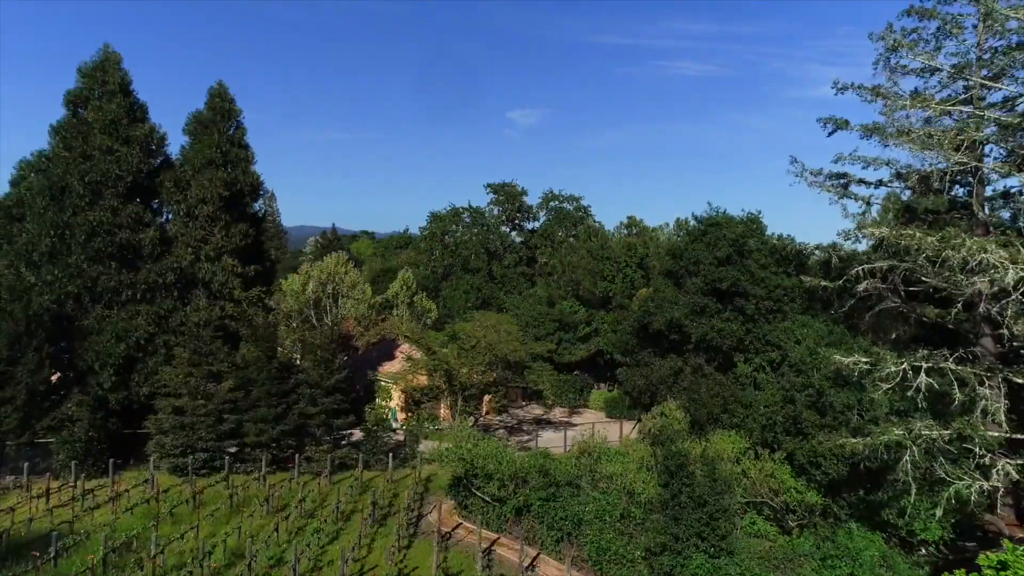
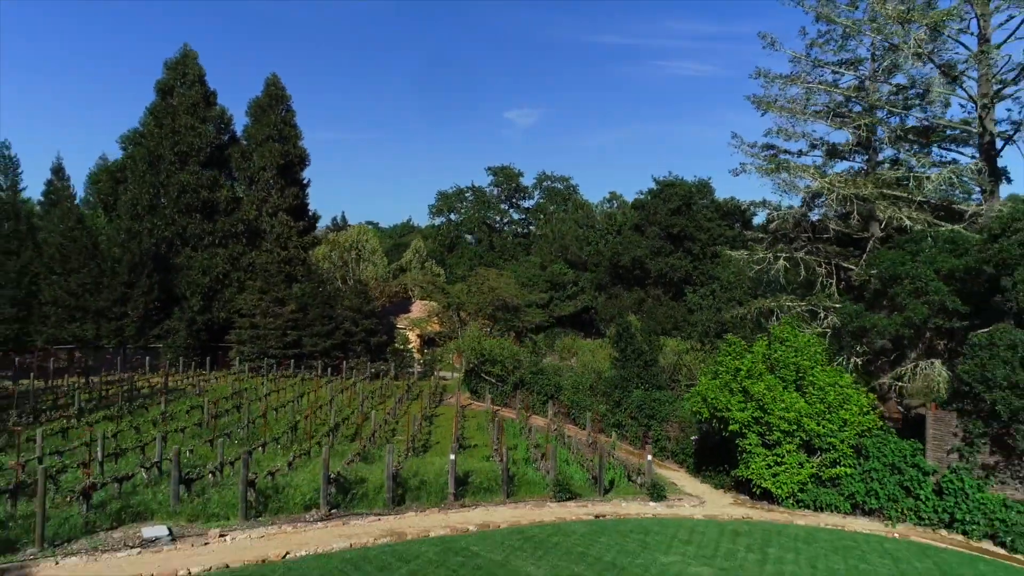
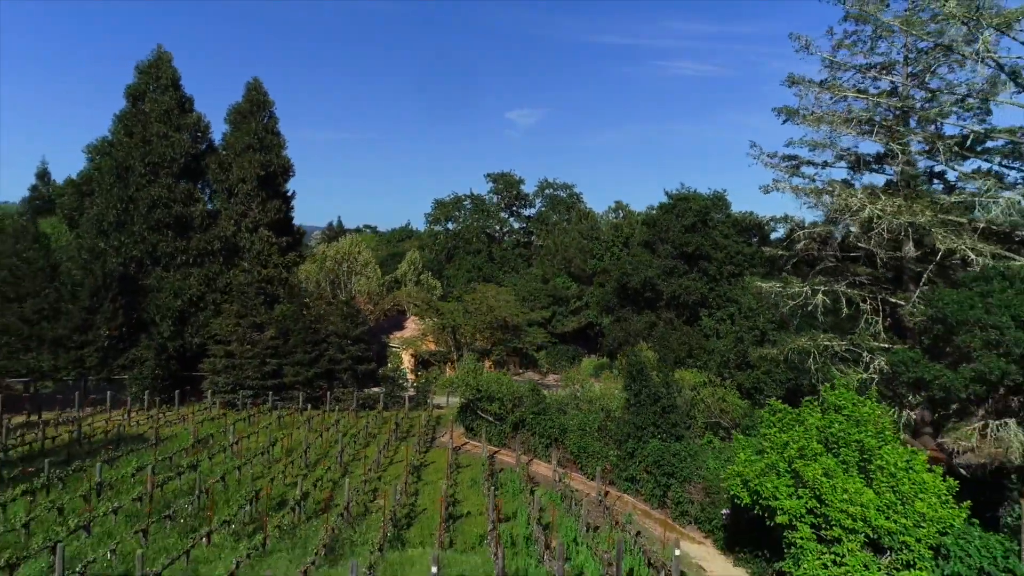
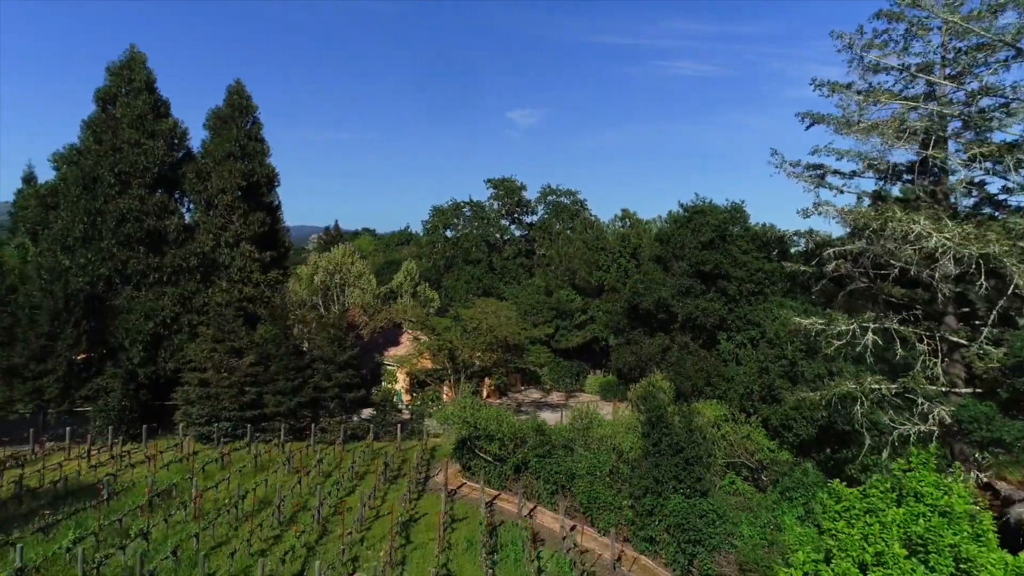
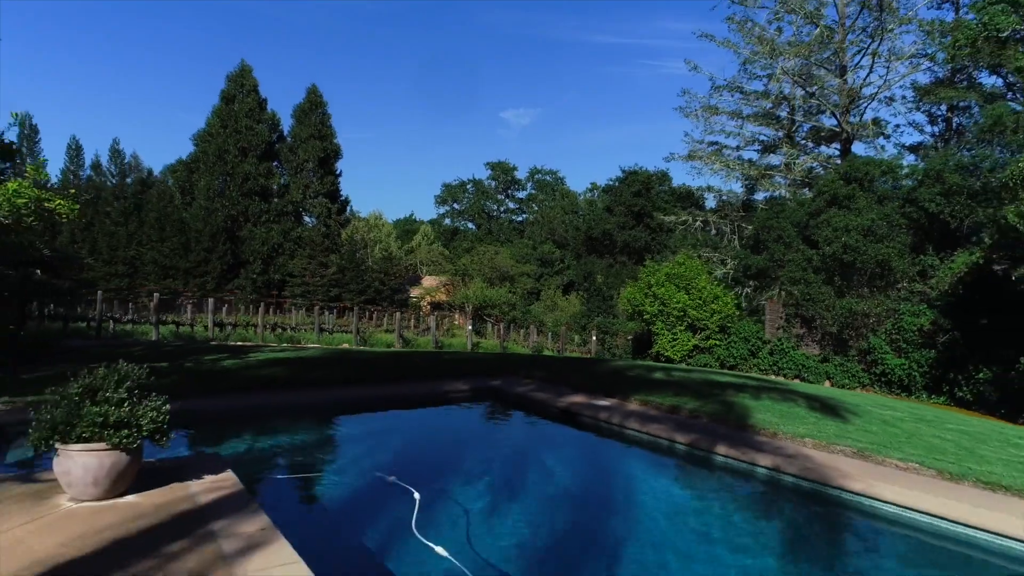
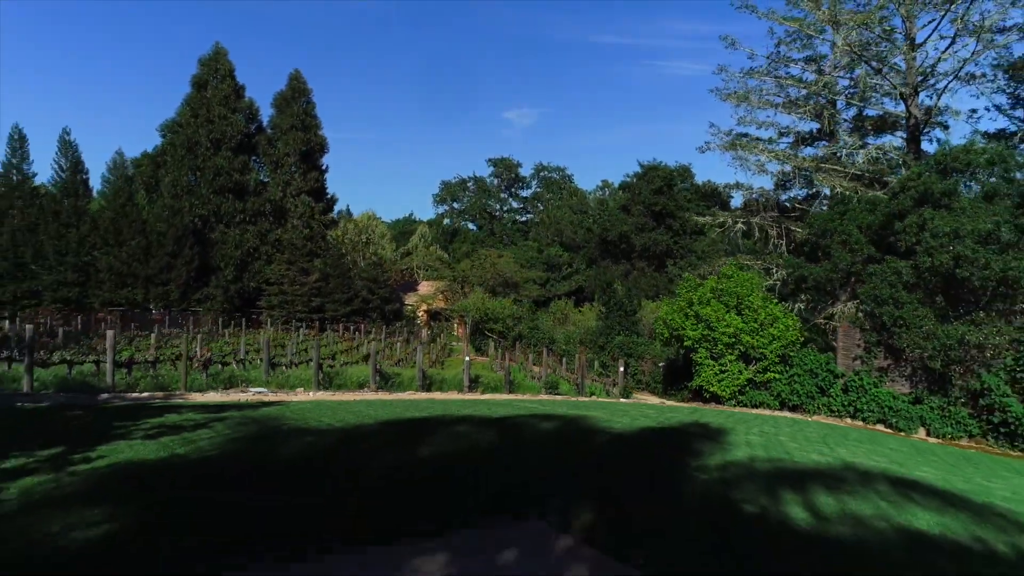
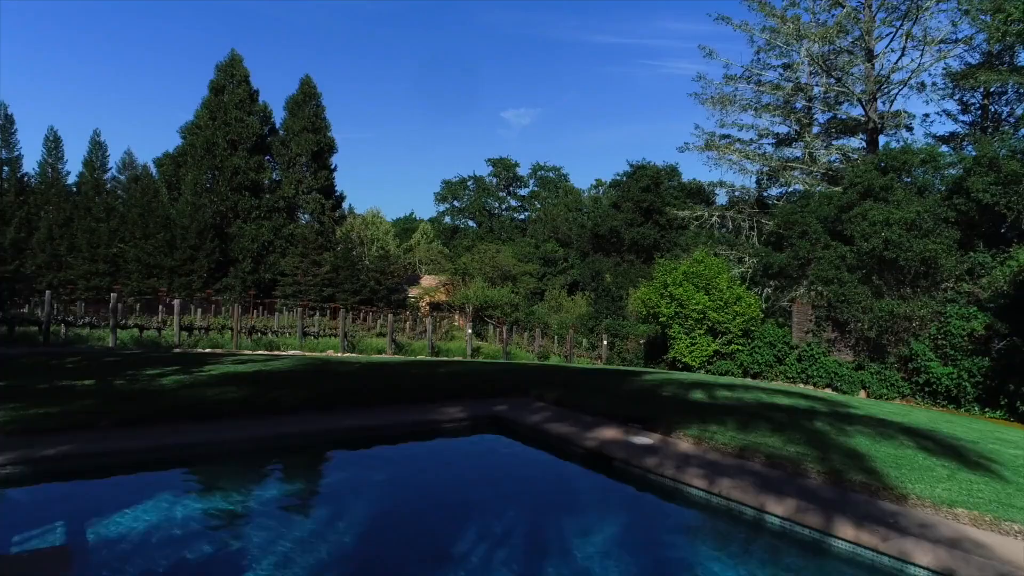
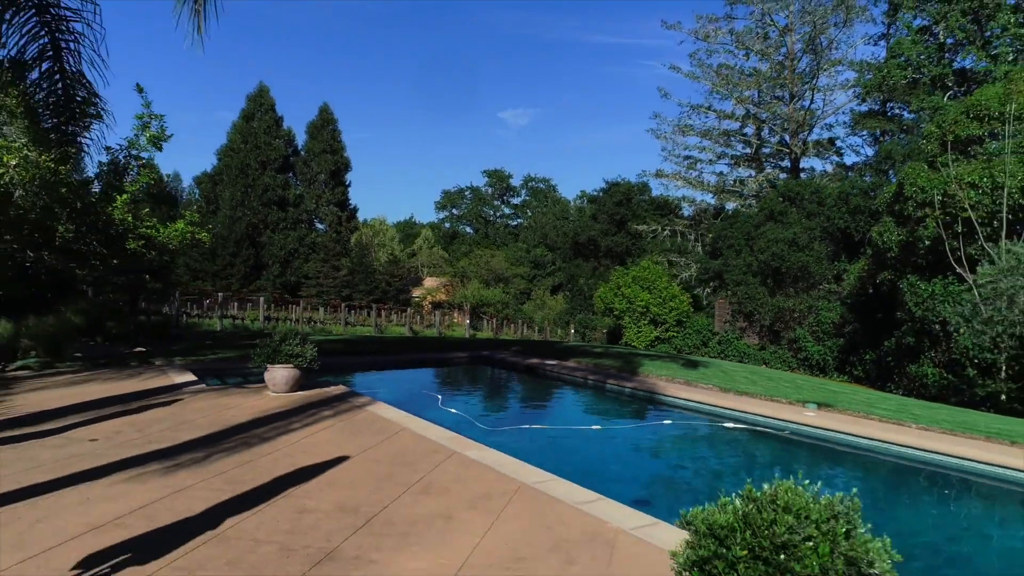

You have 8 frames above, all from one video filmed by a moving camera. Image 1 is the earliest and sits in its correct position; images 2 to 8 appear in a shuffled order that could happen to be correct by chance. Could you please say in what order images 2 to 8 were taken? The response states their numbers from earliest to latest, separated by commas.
4, 3, 2, 6, 7, 5, 8
